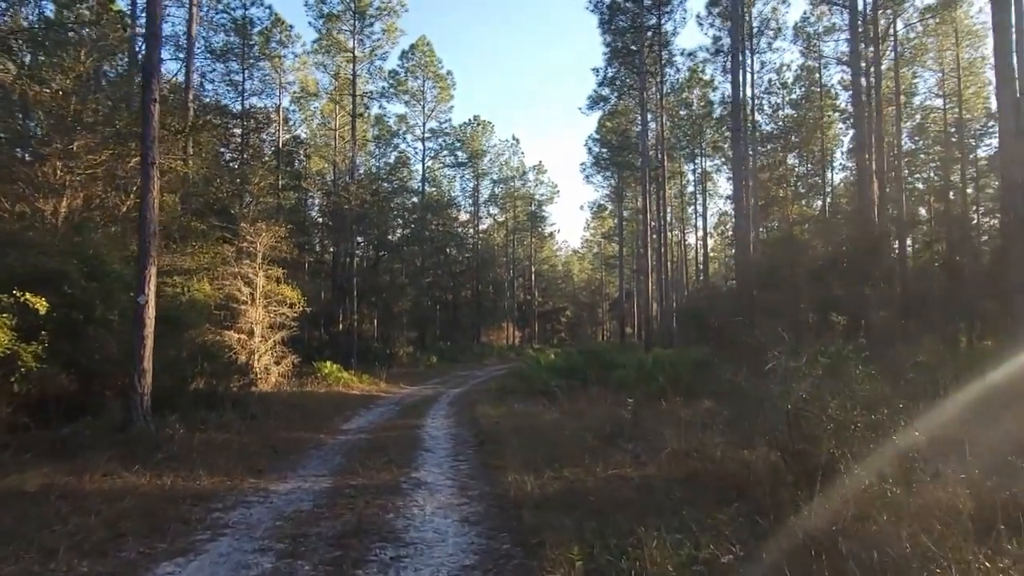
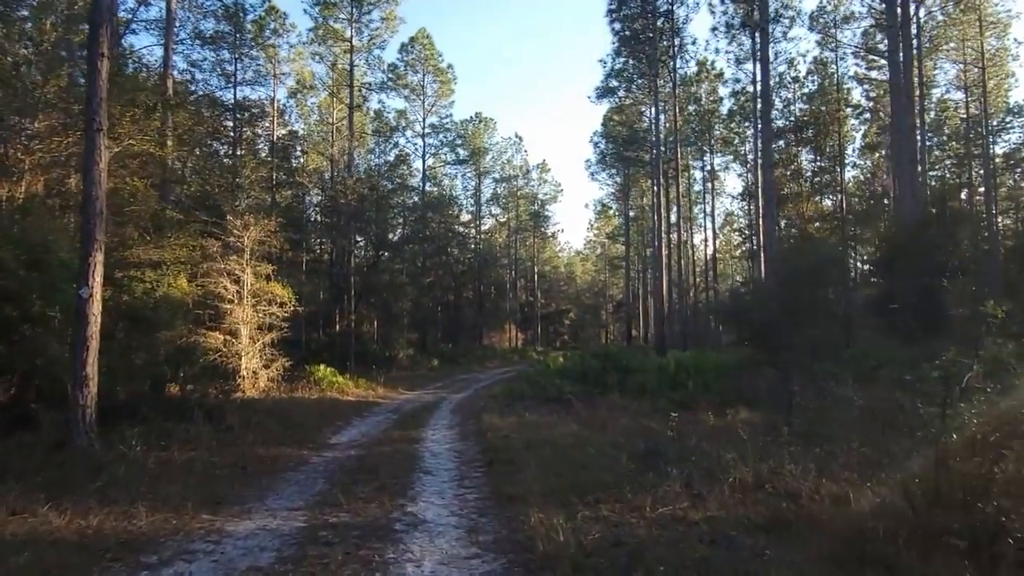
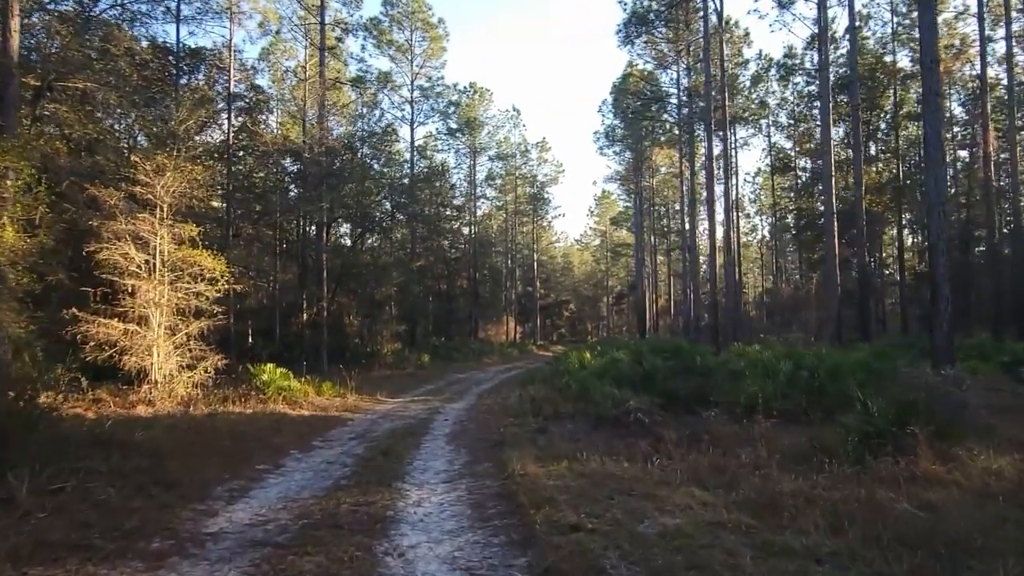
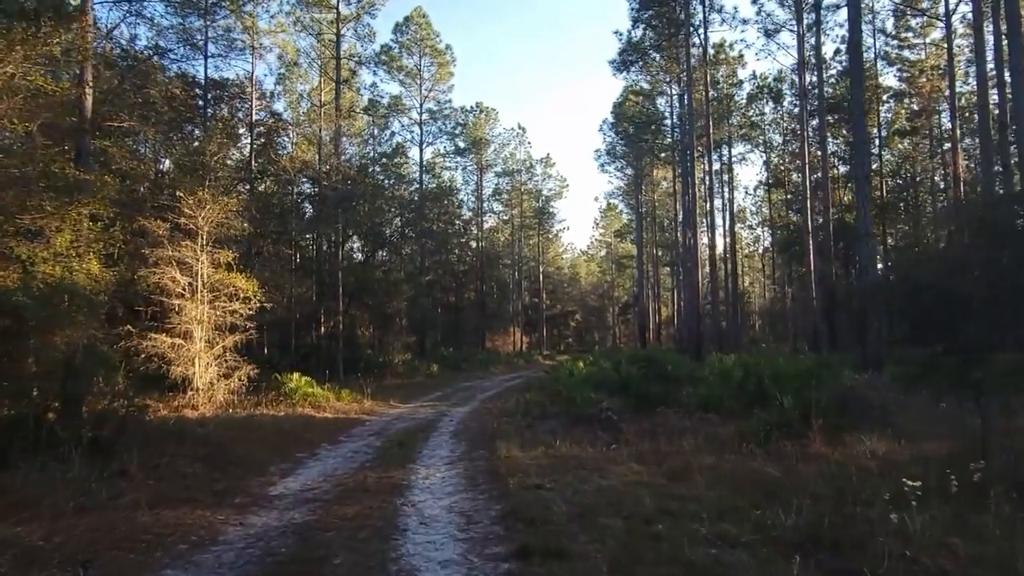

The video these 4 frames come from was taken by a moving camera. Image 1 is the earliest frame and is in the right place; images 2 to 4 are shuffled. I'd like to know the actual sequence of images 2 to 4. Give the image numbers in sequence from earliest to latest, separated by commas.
2, 4, 3
